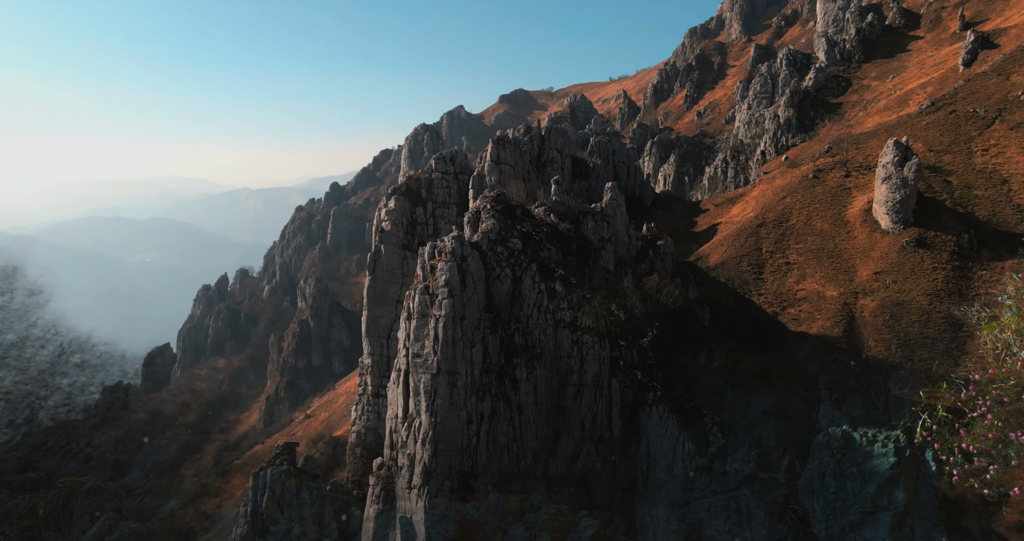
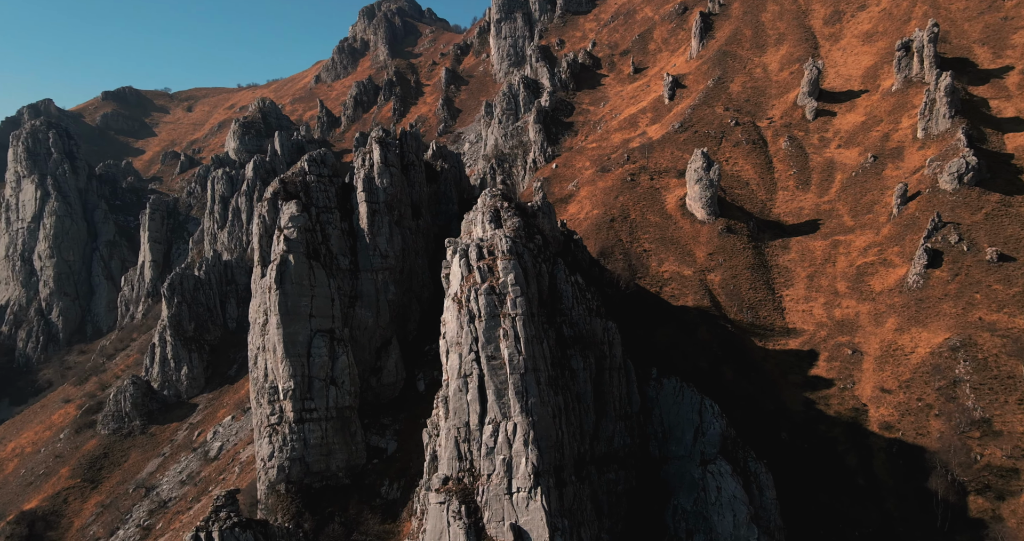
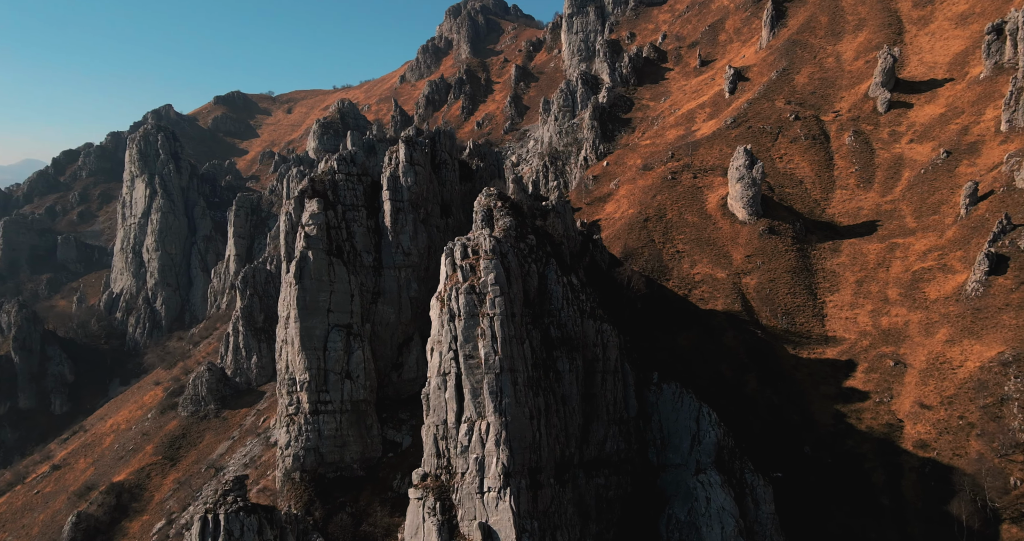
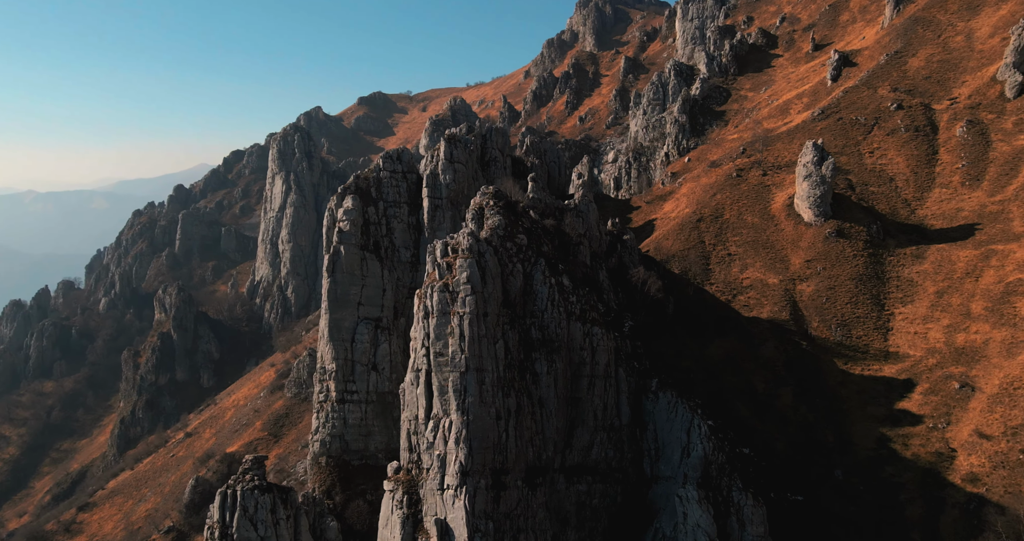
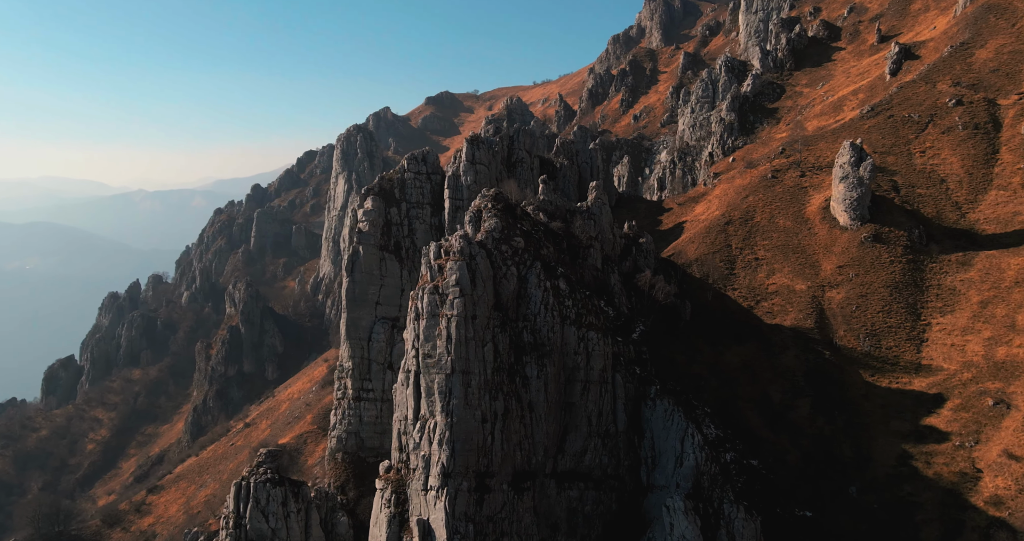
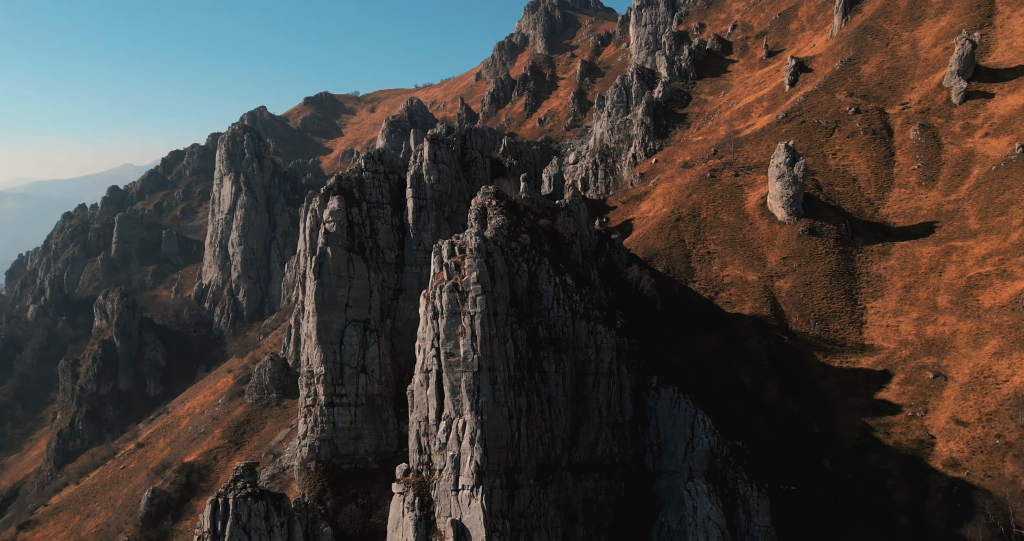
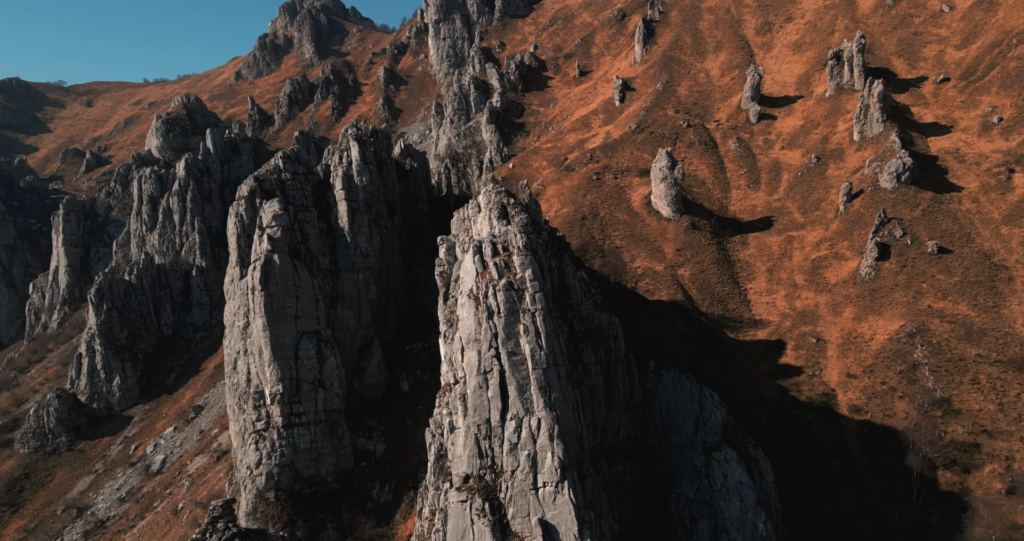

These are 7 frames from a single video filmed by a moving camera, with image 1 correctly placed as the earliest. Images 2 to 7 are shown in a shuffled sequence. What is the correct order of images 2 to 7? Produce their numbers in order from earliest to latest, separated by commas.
5, 4, 6, 3, 2, 7
